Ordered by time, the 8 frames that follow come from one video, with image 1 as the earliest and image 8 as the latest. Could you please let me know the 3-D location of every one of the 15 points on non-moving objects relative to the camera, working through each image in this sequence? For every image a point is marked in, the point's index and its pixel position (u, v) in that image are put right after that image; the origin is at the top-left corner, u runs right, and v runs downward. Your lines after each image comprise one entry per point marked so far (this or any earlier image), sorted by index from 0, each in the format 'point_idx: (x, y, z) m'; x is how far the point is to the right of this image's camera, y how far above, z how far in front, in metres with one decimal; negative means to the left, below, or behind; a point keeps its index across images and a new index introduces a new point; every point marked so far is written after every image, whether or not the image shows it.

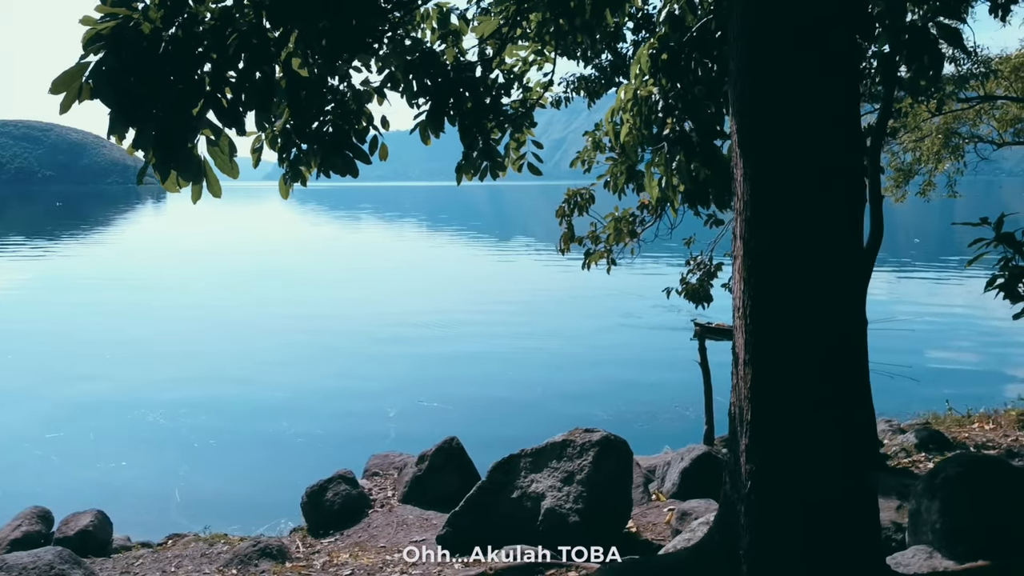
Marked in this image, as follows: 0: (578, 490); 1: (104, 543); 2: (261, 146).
0: (+0.6, -1.9, +8.4) m
1: (-5.5, -3.5, +11.9) m
2: (-2.0, +1.1, +7.0) m
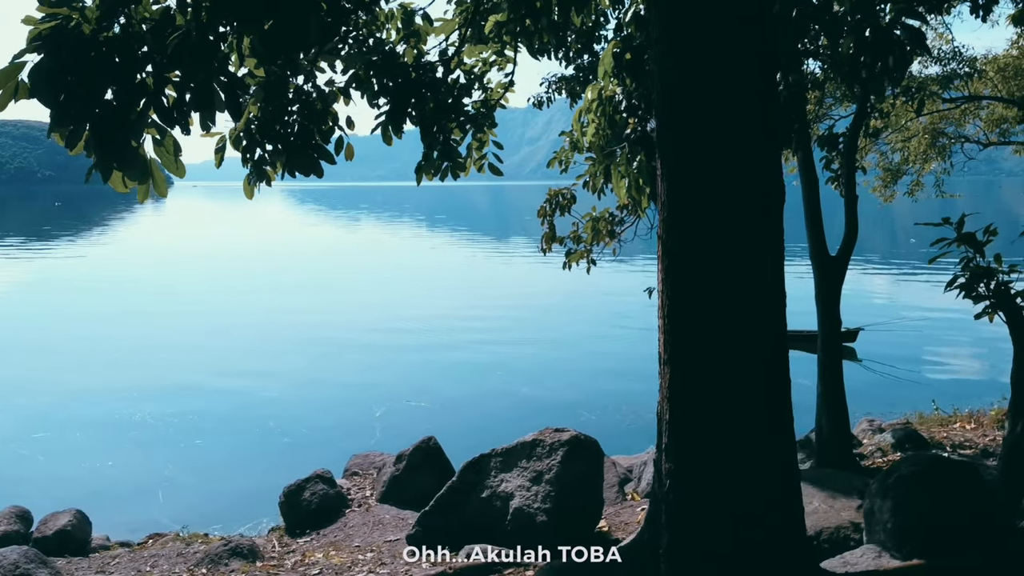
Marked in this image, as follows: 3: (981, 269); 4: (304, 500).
0: (+0.3, -1.9, +8.5) m
1: (-5.9, -3.5, +12.0) m
2: (-2.3, +1.1, +7.0) m
3: (+3.8, +0.1, +7.1) m
4: (-2.7, -2.8, +11.5) m
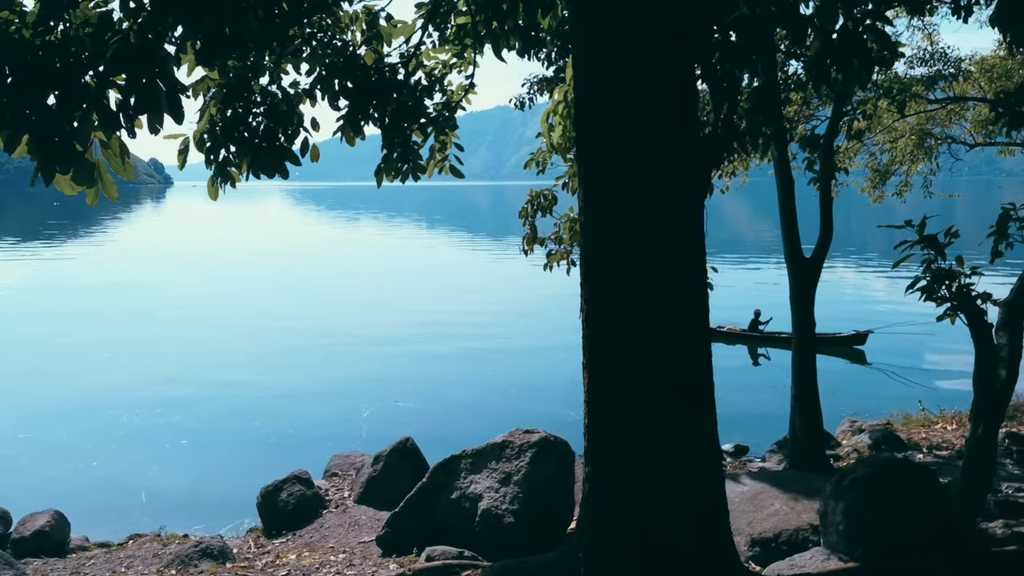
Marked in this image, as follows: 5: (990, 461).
0: (0.0, -2.0, +8.5) m
1: (-6.2, -3.5, +12.0) m
2: (-2.6, +1.1, +7.0) m
3: (+3.5, +0.1, +7.1) m
4: (-3.0, -2.8, +11.6) m
5: (+4.0, -1.4, +7.3) m
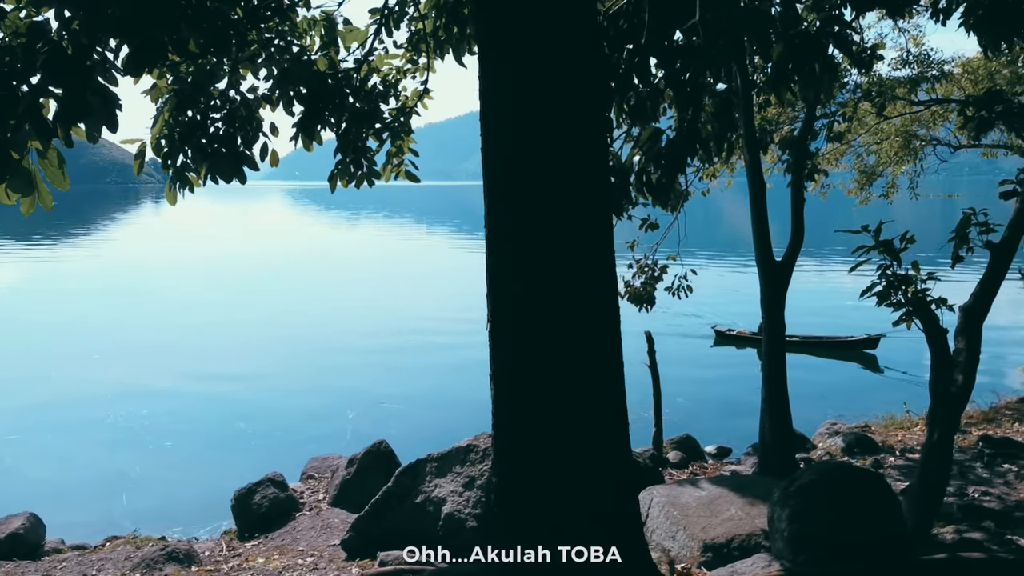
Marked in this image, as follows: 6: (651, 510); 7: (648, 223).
0: (-0.3, -2.0, +8.5) m
1: (-6.5, -3.5, +12.0) m
2: (-3.0, +1.1, +7.0) m
3: (+3.1, +0.1, +7.1) m
4: (-3.4, -2.9, +11.6) m
5: (+3.6, -1.5, +7.3) m
6: (+1.2, -1.9, +7.6) m
7: (+2.1, +1.0, +13.3) m
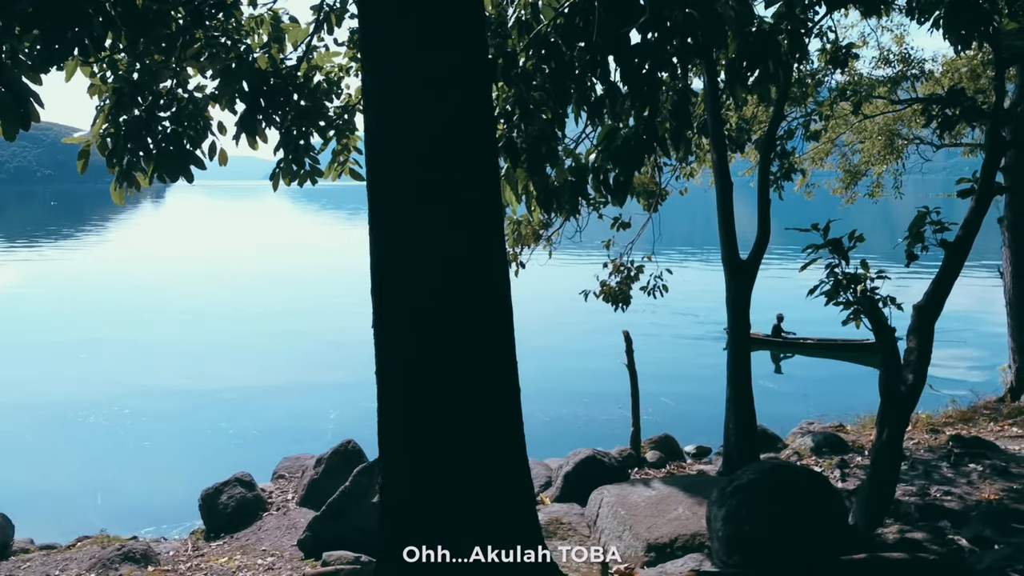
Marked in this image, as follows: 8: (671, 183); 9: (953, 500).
0: (-0.8, -2.0, +8.4) m
1: (-6.9, -3.5, +12.0) m
2: (-3.4, +1.1, +7.0) m
3: (+2.7, +0.1, +7.1) m
4: (-3.8, -2.8, +11.5) m
5: (+3.2, -1.5, +7.3) m
6: (+0.8, -1.9, +7.6) m
7: (+1.6, +1.0, +13.3) m
8: (+2.8, +1.9, +15.5) m
9: (+4.6, -2.2, +9.2) m
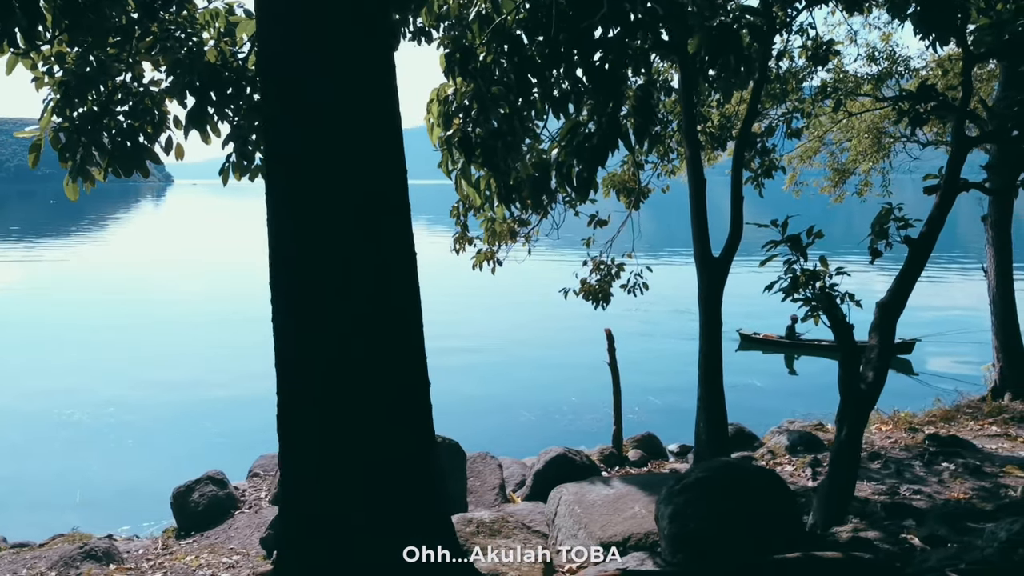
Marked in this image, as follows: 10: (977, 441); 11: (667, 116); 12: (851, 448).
0: (-1.1, -2.0, +8.4) m
1: (-7.3, -3.5, +11.9) m
2: (-3.8, +1.1, +6.9) m
3: (+2.4, +0.1, +7.0) m
4: (-4.2, -2.8, +11.5) m
5: (+2.8, -1.4, +7.2) m
6: (+0.4, -1.9, +7.5) m
7: (+1.3, +1.0, +13.2) m
8: (+2.5, +1.9, +15.4) m
9: (+4.3, -2.2, +9.1) m
10: (+6.7, -2.2, +12.5) m
11: (+2.3, +2.5, +12.9) m
12: (+2.8, -1.3, +7.2) m
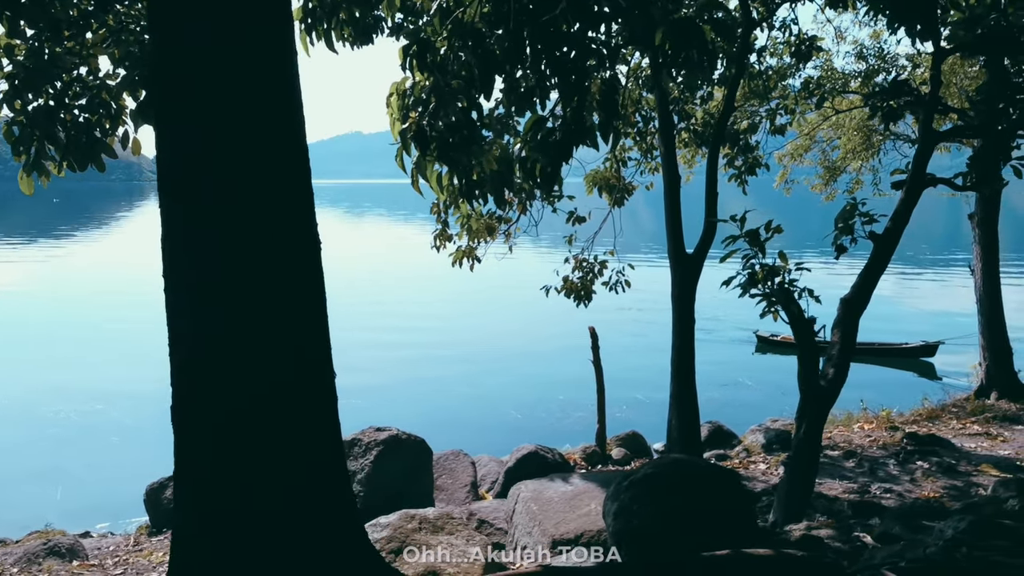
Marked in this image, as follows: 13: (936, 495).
0: (-1.5, -1.9, +8.3) m
1: (-7.6, -3.4, +11.9) m
2: (-4.1, +1.2, +6.9) m
3: (+2.0, +0.2, +6.9) m
4: (-4.5, -2.8, +11.4) m
5: (+2.5, -1.4, +7.2) m
6: (+0.1, -1.9, +7.5) m
7: (+0.9, +1.1, +13.1) m
8: (+2.2, +1.9, +15.3) m
9: (+3.9, -2.2, +9.0) m
10: (+6.3, -2.2, +12.4) m
11: (+2.0, +2.5, +12.8) m
12: (+2.4, -1.3, +7.2) m
13: (+4.4, -2.1, +9.0) m
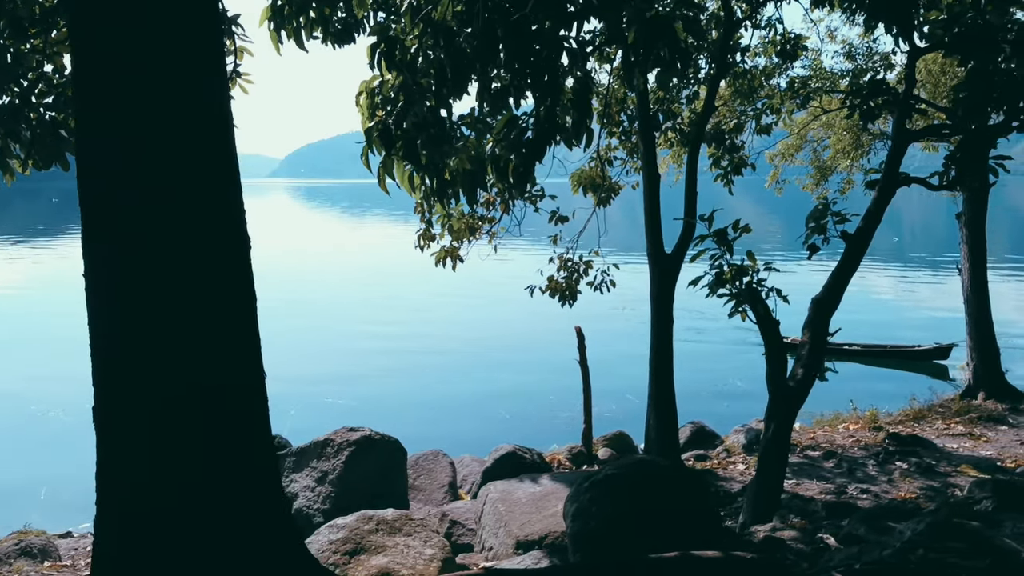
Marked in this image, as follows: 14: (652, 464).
0: (-1.8, -1.9, +8.3) m
1: (-7.9, -3.4, +11.9) m
2: (-4.4, +1.2, +6.9) m
3: (+1.7, +0.2, +6.9) m
4: (-4.8, -2.7, +11.4) m
5: (+2.2, -1.4, +7.1) m
6: (-0.2, -1.9, +7.4) m
7: (+0.7, +1.1, +13.1) m
8: (+1.9, +1.9, +15.3) m
9: (+3.6, -2.2, +9.0) m
10: (+6.1, -2.2, +12.4) m
11: (+1.7, +2.6, +12.8) m
12: (+2.2, -1.3, +7.1) m
13: (+4.1, -2.1, +9.0) m
14: (+1.0, -1.2, +5.9) m
